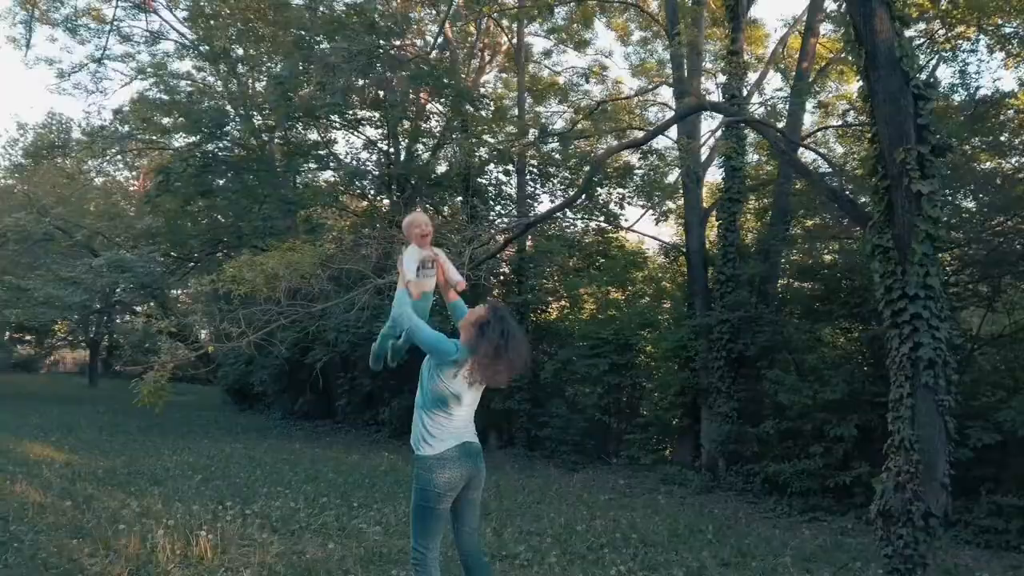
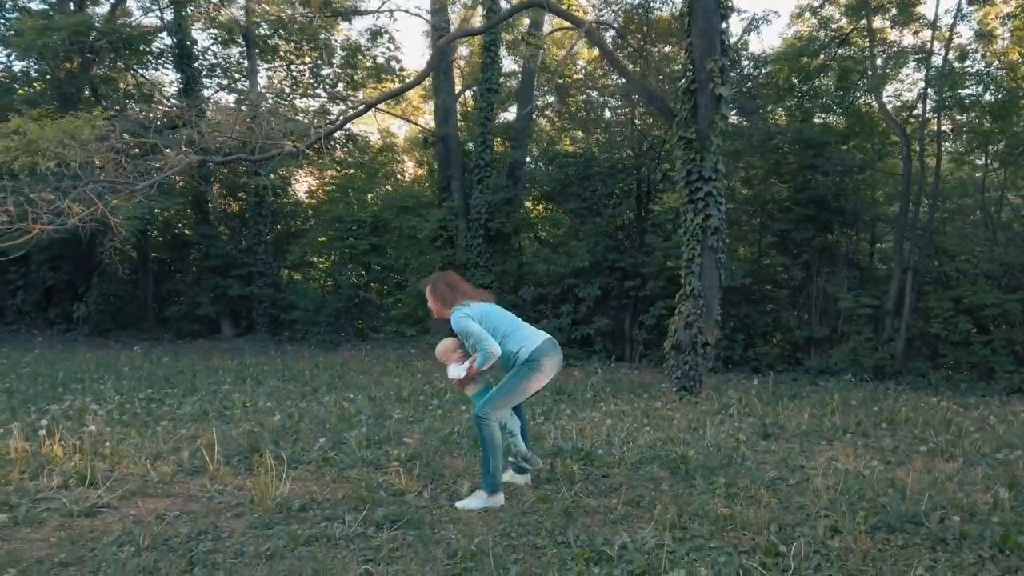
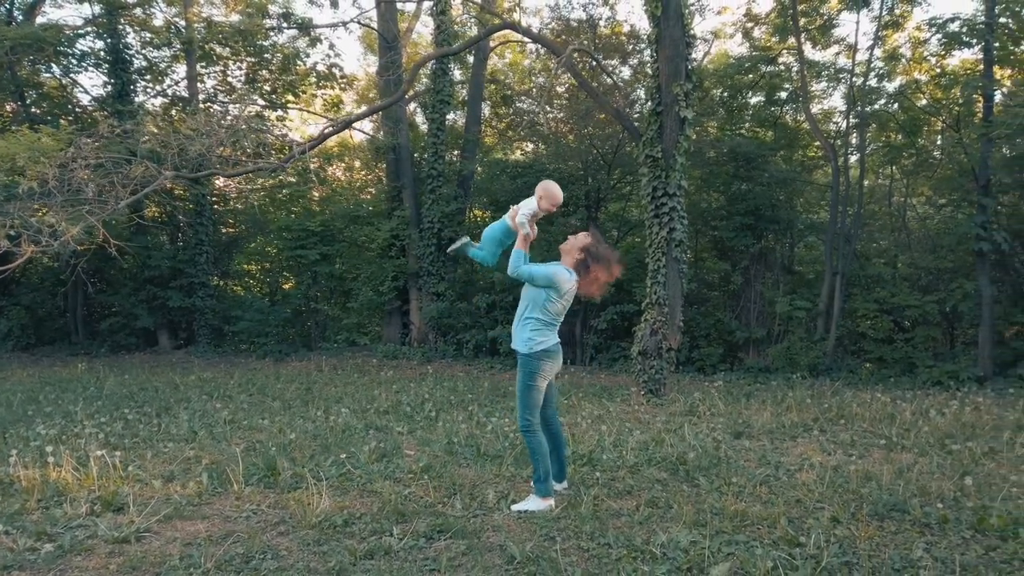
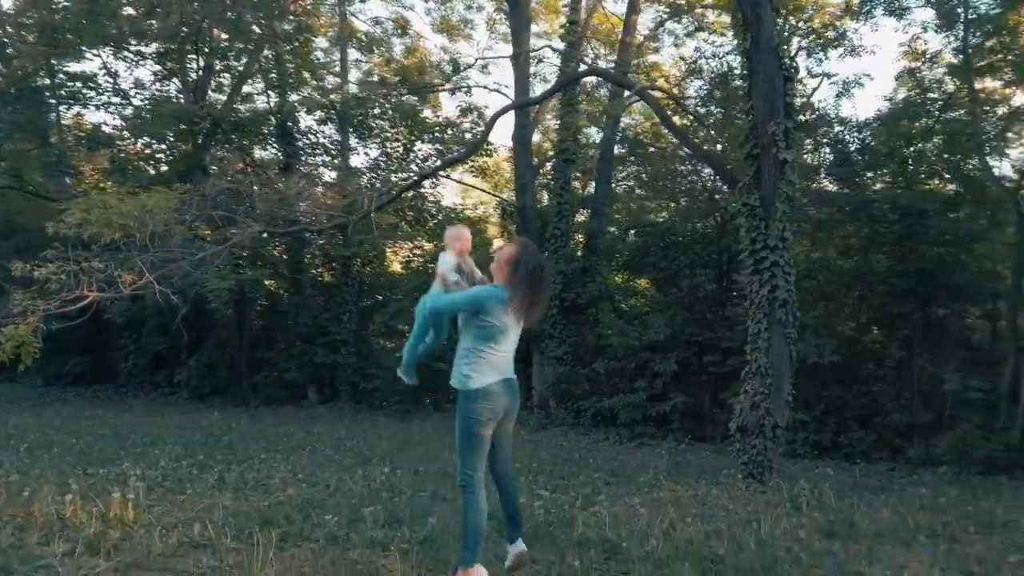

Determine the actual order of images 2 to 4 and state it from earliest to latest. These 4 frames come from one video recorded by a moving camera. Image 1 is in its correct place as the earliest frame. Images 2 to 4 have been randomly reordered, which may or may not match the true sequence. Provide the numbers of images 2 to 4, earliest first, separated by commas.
4, 2, 3
